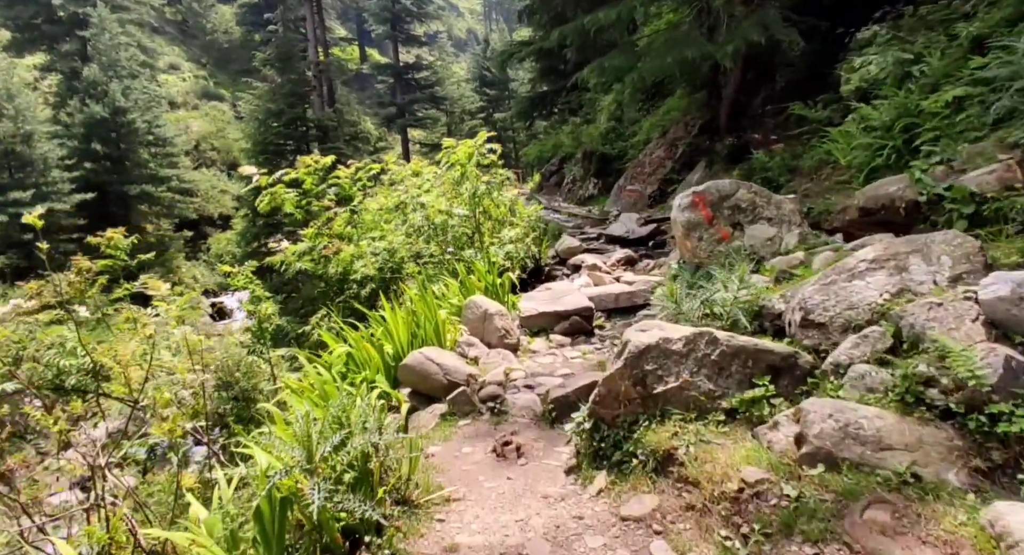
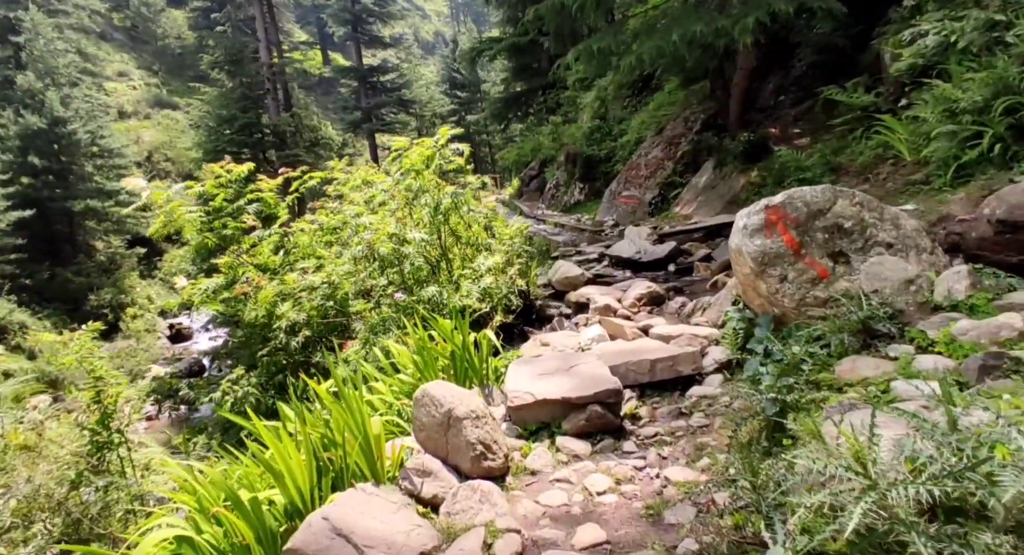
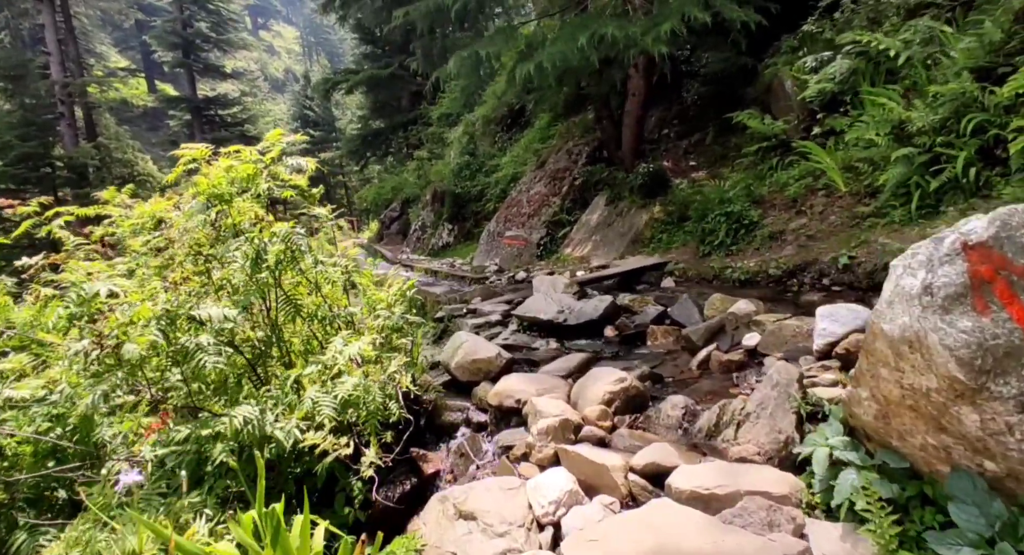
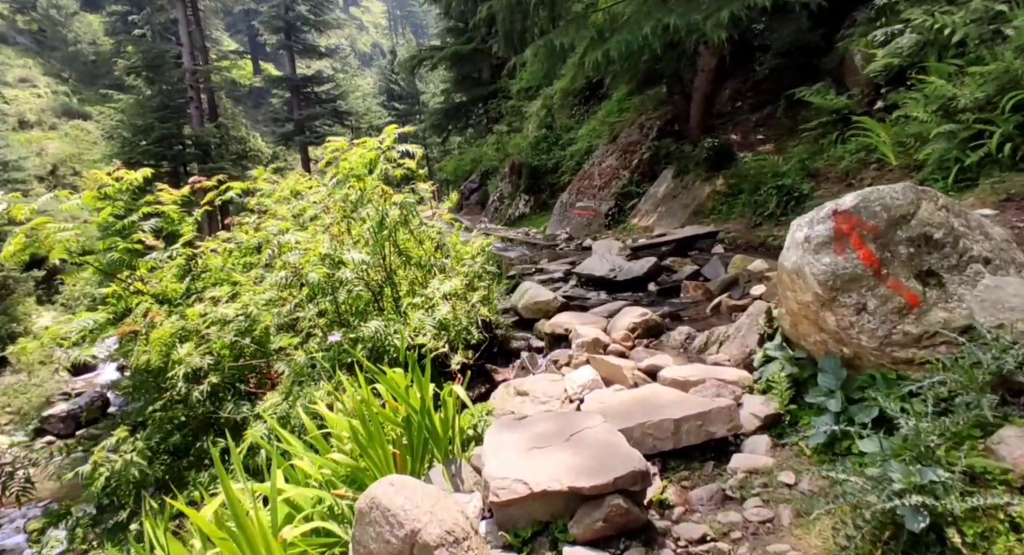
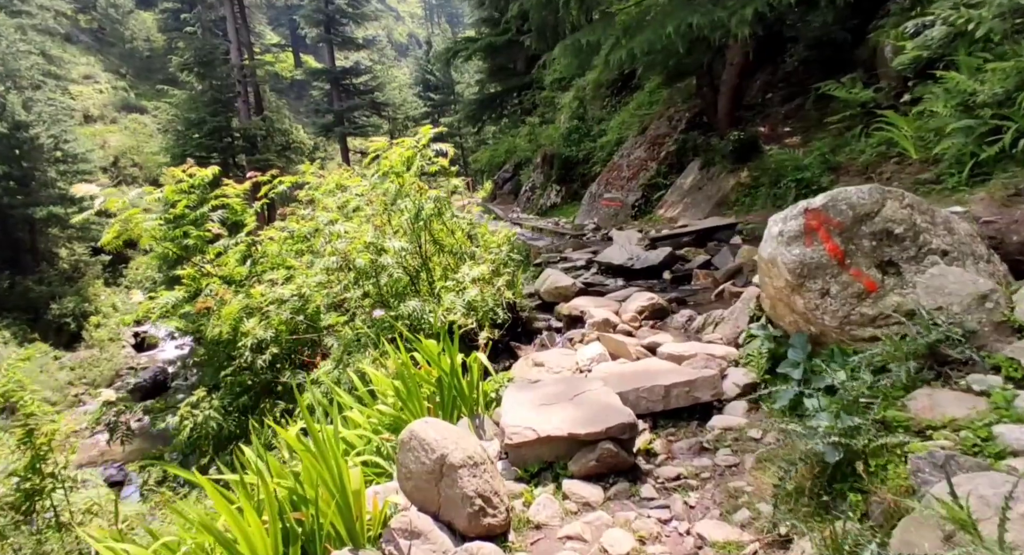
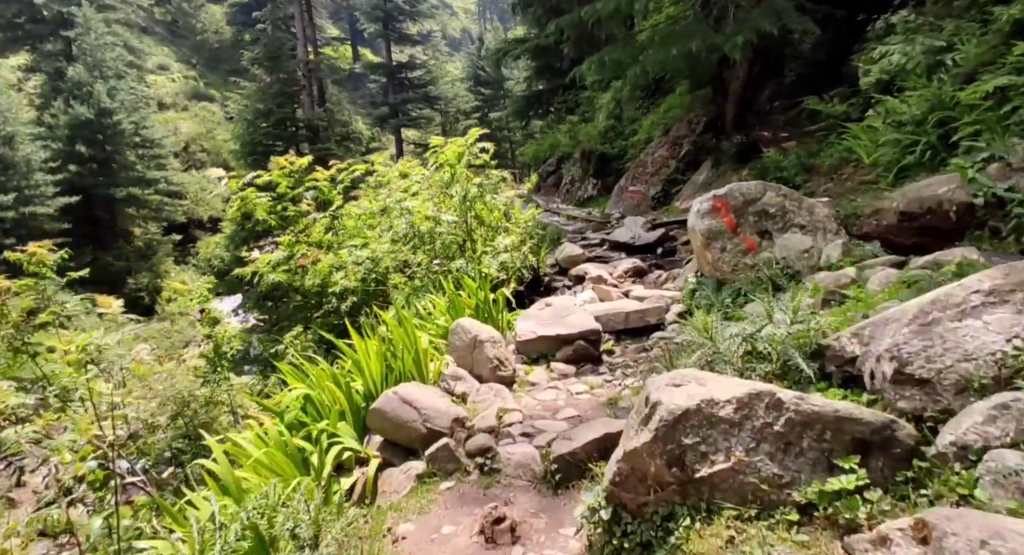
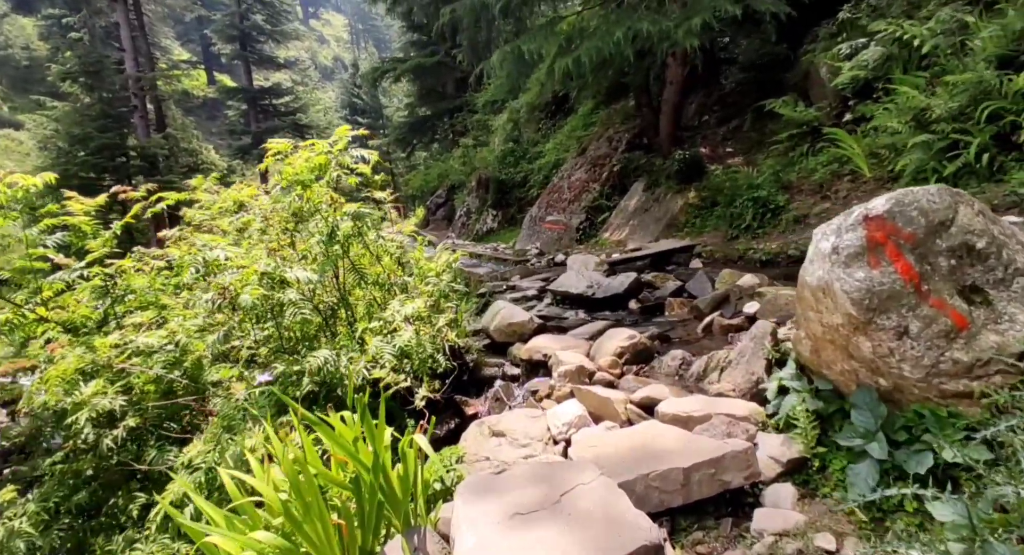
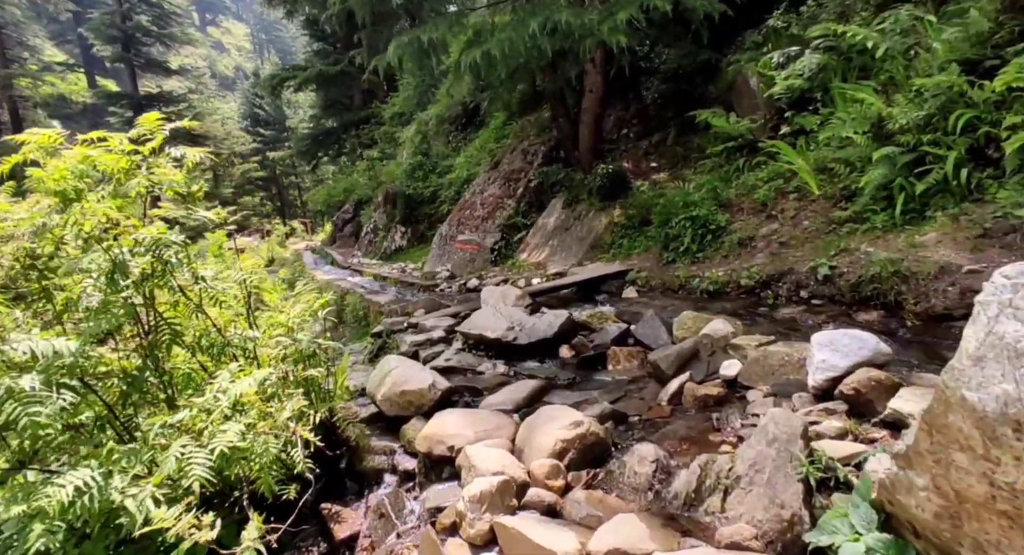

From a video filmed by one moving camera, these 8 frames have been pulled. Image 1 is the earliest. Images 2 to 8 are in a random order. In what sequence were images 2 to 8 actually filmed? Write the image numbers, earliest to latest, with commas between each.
6, 2, 5, 4, 7, 3, 8
